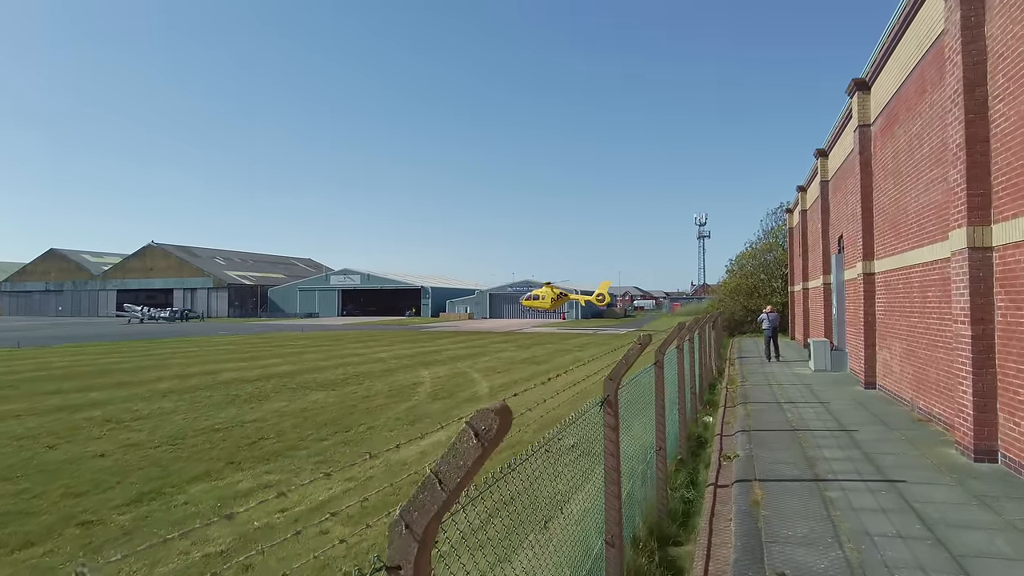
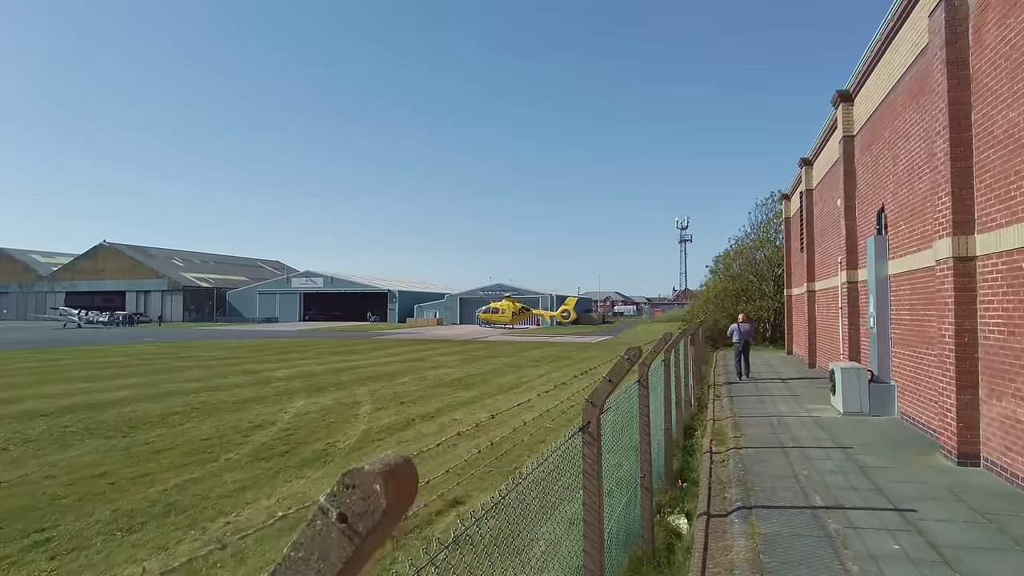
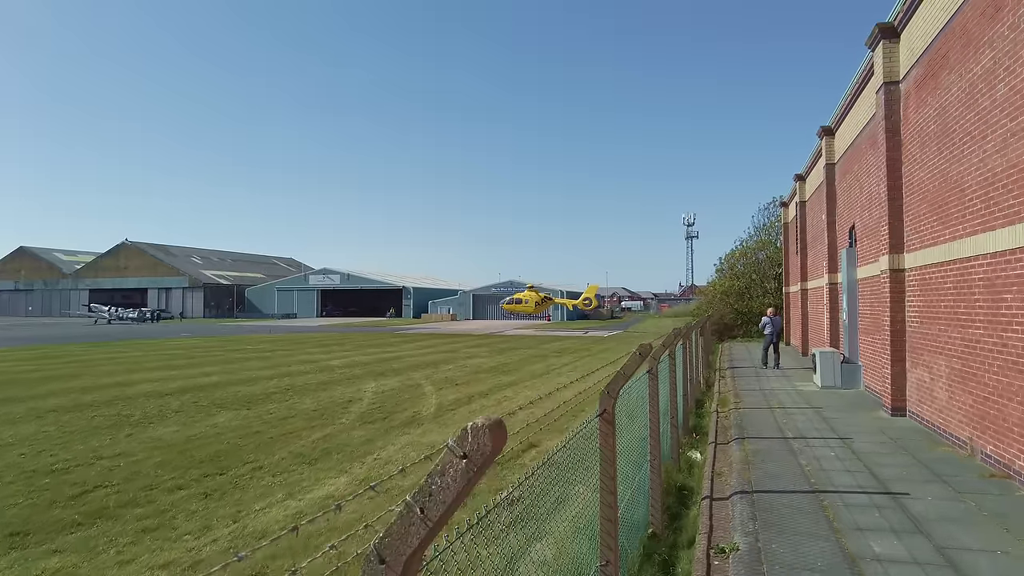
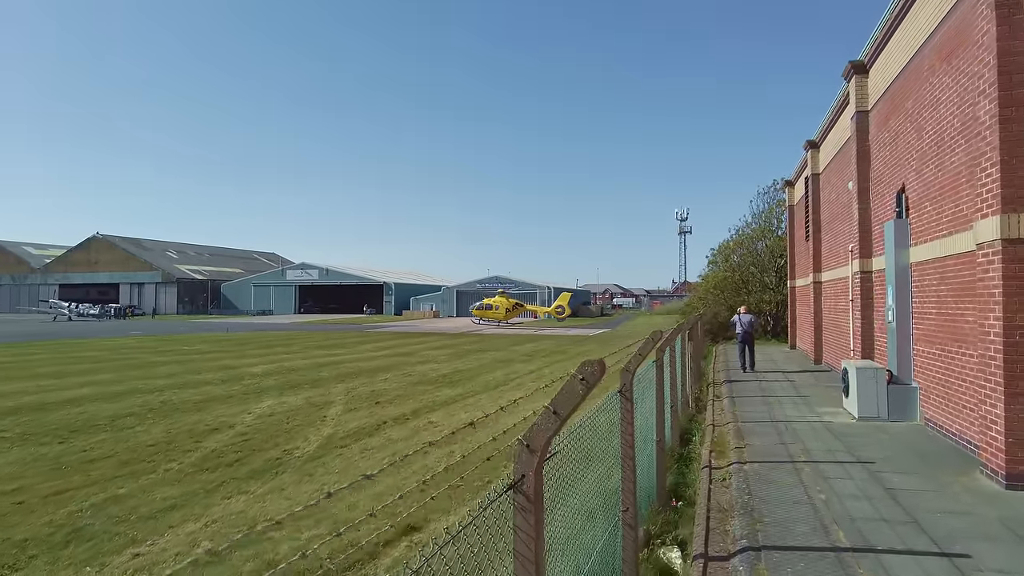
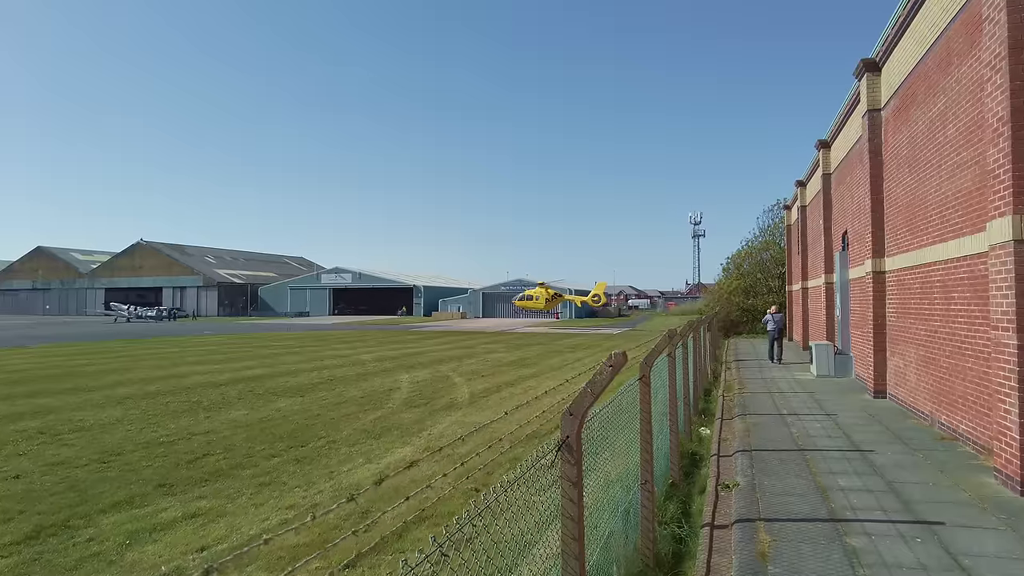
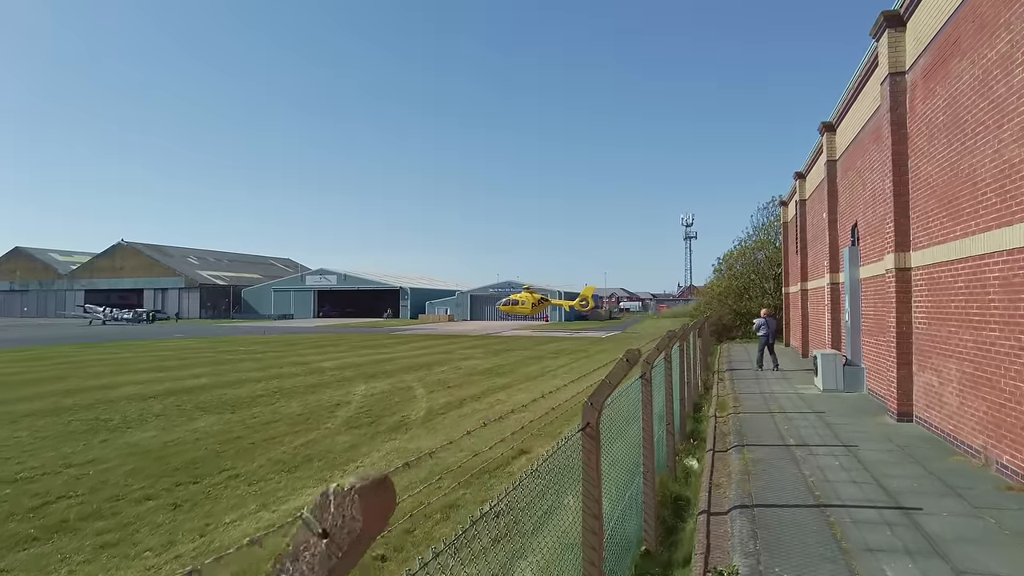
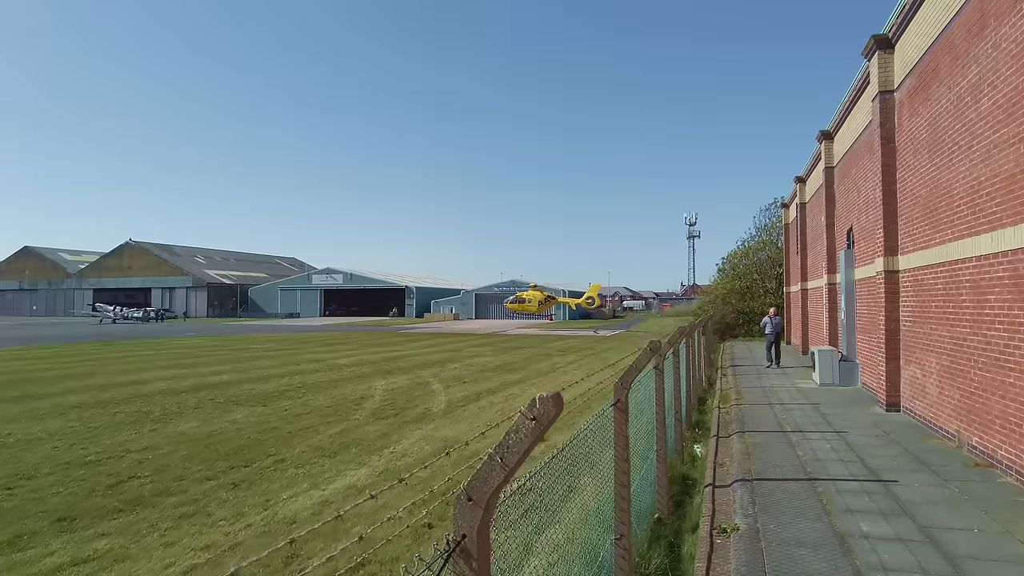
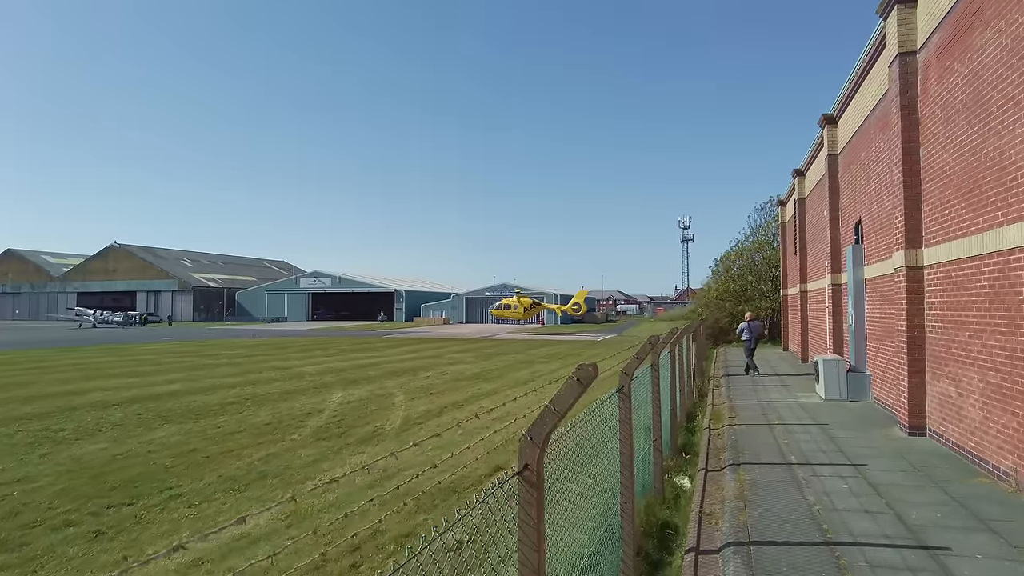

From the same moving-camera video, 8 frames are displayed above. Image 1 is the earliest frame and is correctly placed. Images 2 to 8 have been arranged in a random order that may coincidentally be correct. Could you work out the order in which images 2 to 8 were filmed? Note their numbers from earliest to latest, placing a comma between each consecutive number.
5, 7, 3, 6, 8, 2, 4
